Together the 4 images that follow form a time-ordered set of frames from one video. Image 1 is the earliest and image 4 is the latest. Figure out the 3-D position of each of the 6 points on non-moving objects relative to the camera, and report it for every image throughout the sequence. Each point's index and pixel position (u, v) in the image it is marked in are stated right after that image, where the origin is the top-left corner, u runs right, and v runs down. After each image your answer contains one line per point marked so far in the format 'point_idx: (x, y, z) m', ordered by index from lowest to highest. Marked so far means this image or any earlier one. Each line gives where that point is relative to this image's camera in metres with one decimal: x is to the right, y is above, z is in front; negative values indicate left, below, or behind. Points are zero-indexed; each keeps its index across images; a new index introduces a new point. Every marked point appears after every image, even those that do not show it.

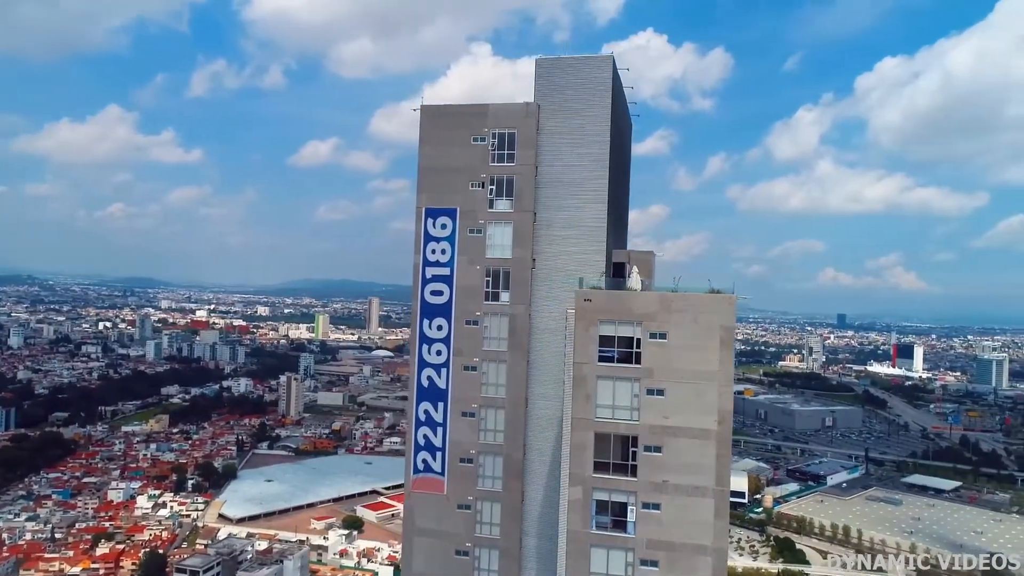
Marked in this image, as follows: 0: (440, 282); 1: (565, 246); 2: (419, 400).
0: (-1.1, +0.1, +9.8) m
1: (+0.8, +0.6, +9.6) m
2: (-1.4, -1.7, +9.8) m
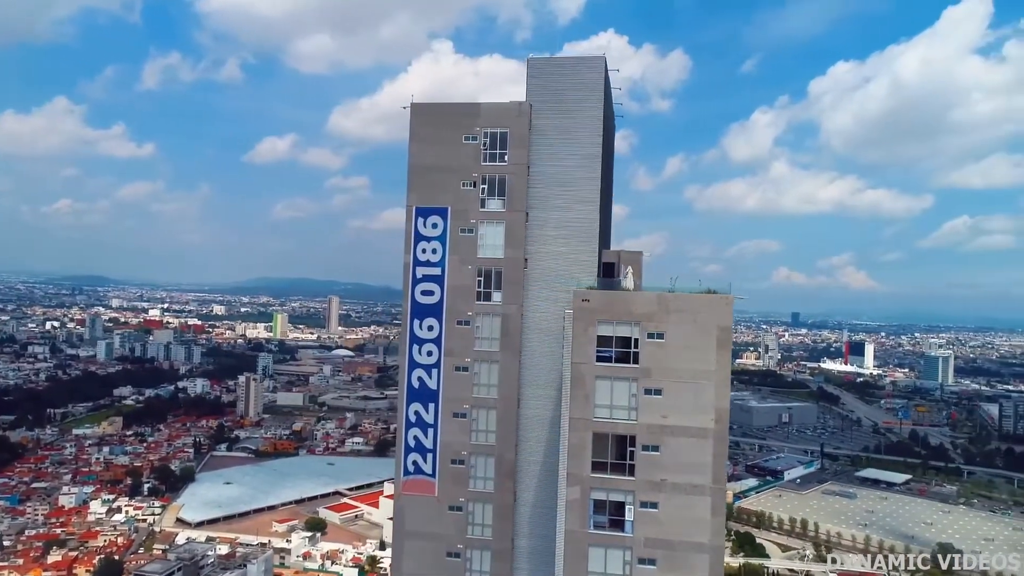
0: (-1.2, +0.1, +9.7) m
1: (+0.7, +0.6, +9.6) m
2: (-1.5, -1.7, +9.7) m
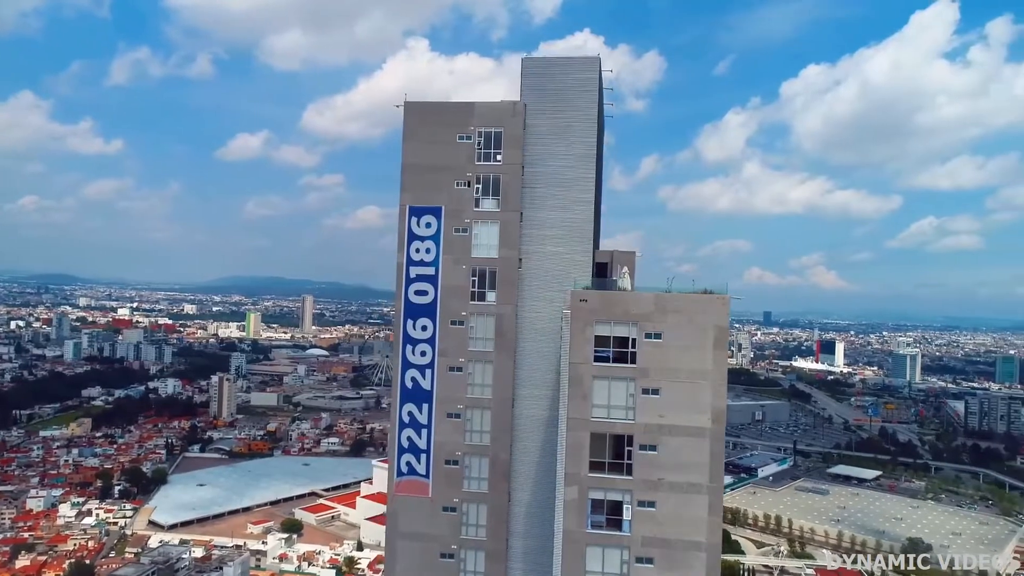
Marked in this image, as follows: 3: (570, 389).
0: (-1.3, +0.1, +9.6) m
1: (+0.6, +0.6, +9.6) m
2: (-1.6, -1.7, +9.6) m
3: (+0.7, -1.2, +7.8) m
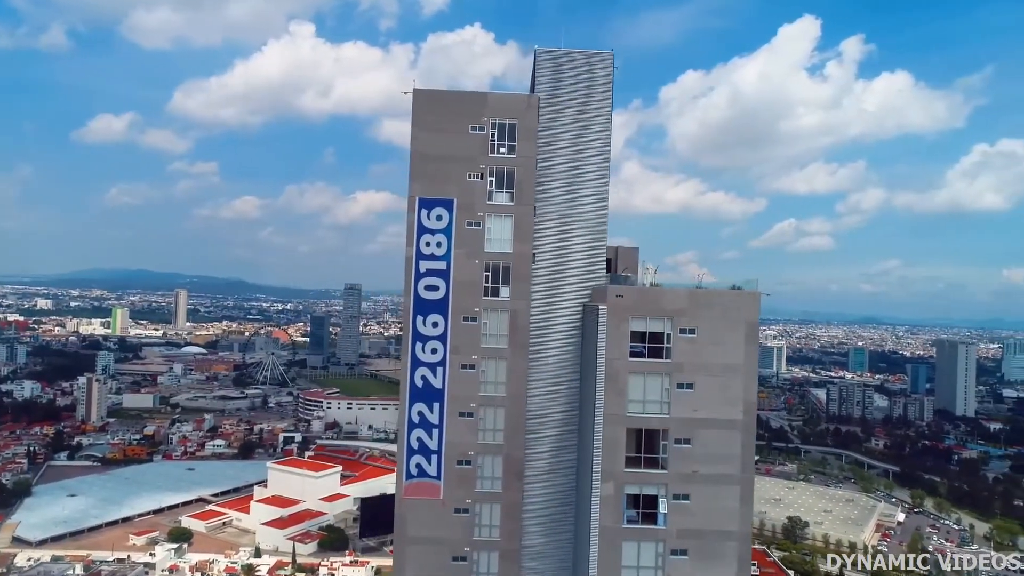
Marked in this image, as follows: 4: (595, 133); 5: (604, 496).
0: (-1.1, +0.2, +9.3) m
1: (+0.8, +0.7, +9.5) m
2: (-1.4, -1.6, +9.2) m
3: (+1.1, -1.1, +7.8) m
4: (+1.2, +2.3, +9.6) m
5: (+1.1, -2.5, +7.7) m
